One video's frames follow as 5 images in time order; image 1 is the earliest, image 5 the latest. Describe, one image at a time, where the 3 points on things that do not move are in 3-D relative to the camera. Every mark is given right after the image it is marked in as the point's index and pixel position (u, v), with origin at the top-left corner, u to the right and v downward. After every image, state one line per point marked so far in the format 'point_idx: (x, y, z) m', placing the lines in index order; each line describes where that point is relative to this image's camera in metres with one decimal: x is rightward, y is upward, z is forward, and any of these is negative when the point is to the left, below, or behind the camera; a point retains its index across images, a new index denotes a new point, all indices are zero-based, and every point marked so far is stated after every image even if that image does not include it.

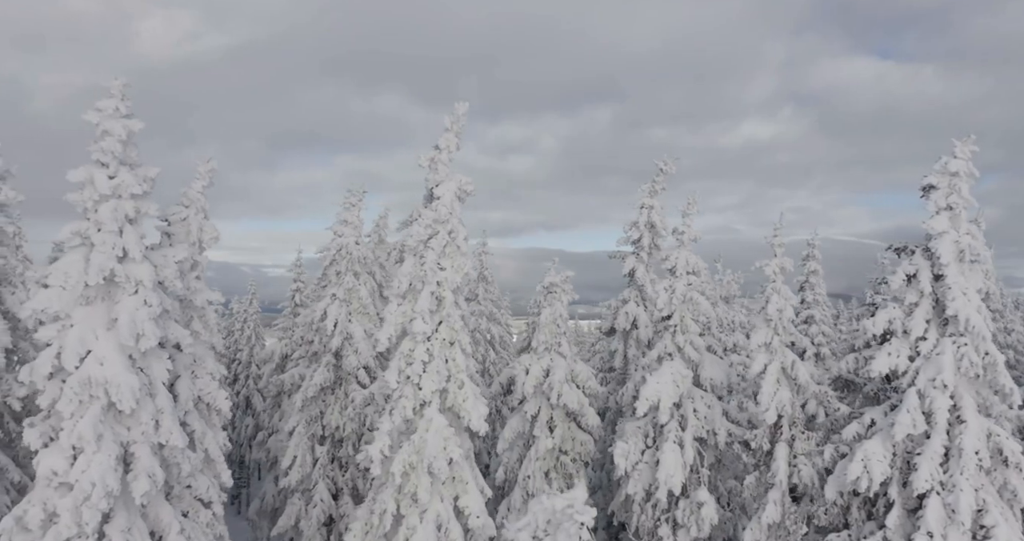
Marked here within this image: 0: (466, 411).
0: (-1.3, -3.8, +18.9) m
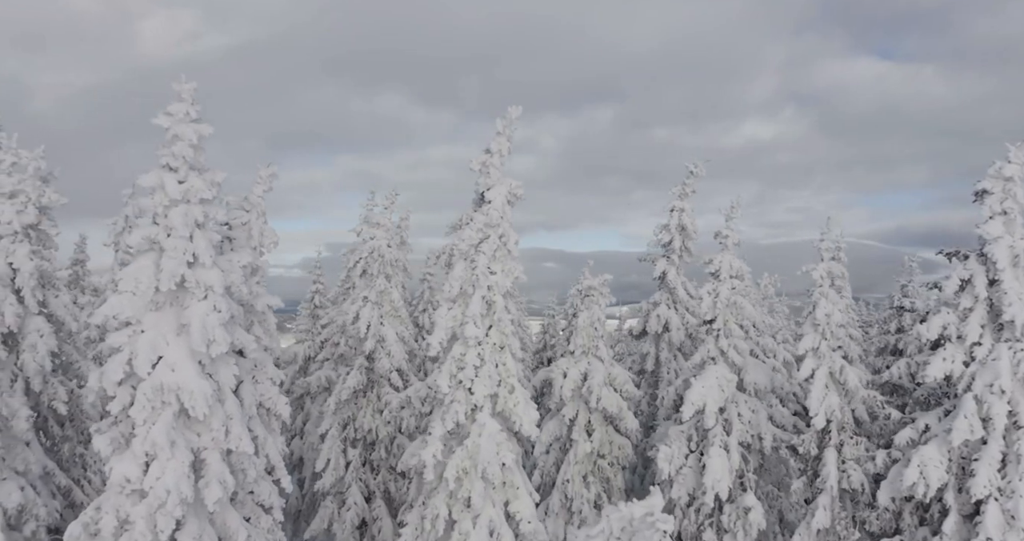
0: (+0.1, -4.0, +18.8) m
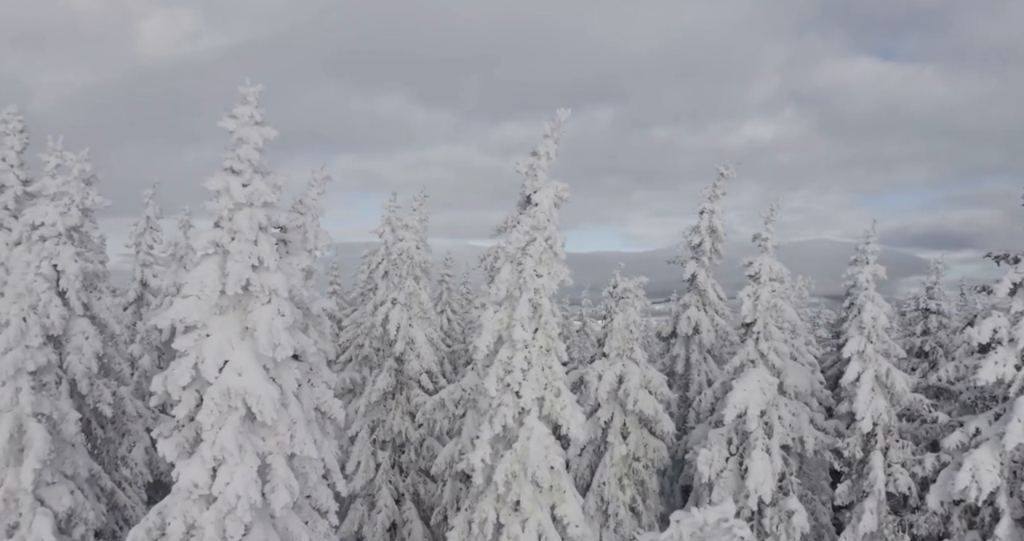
0: (+1.4, -4.0, +18.8) m
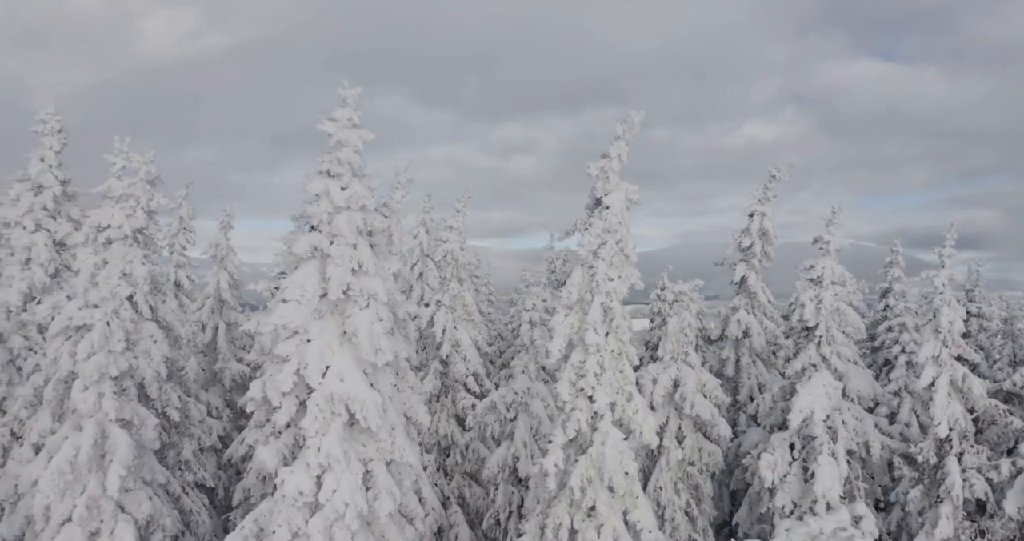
0: (+3.4, -4.1, +18.6) m
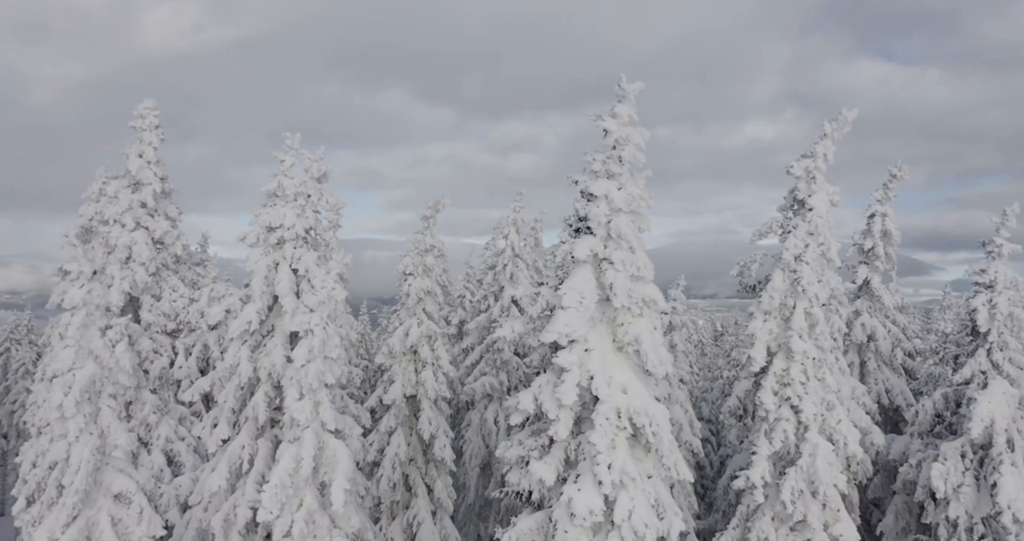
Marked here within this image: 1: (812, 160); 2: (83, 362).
0: (+8.5, -4.3, +18.0) m
1: (+7.8, +3.0, +18.3) m
2: (-10.4, -2.2, +16.7) m
